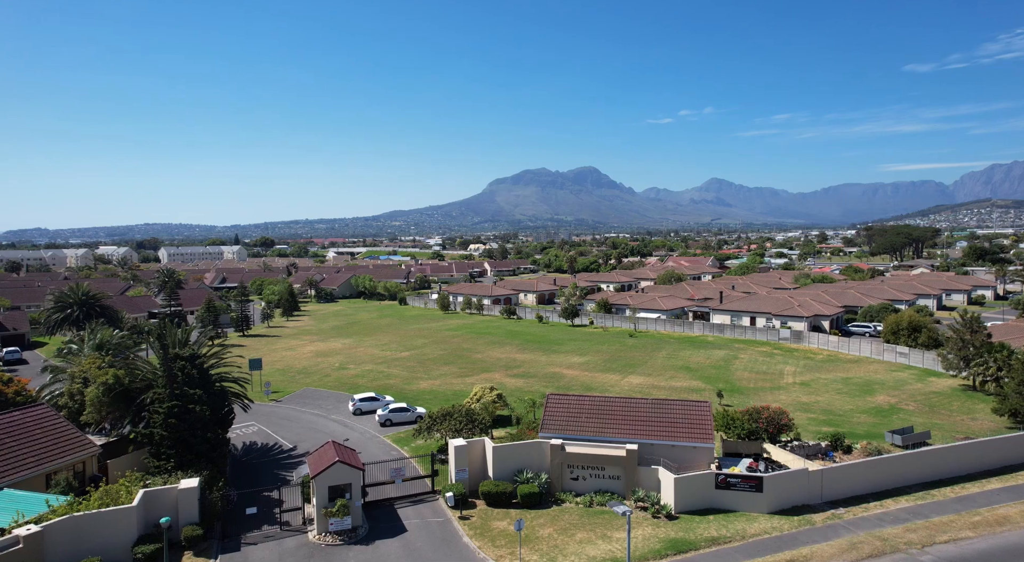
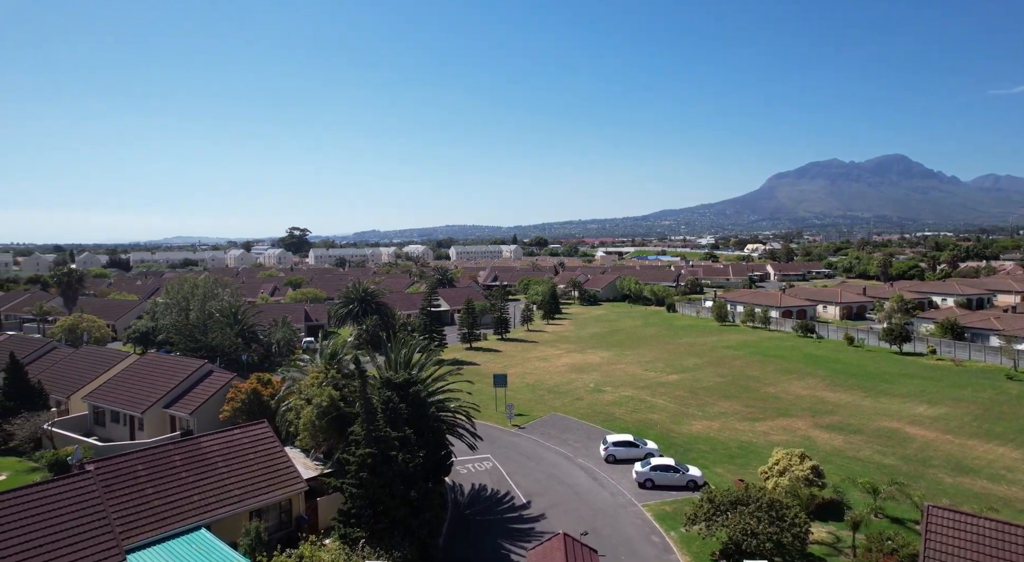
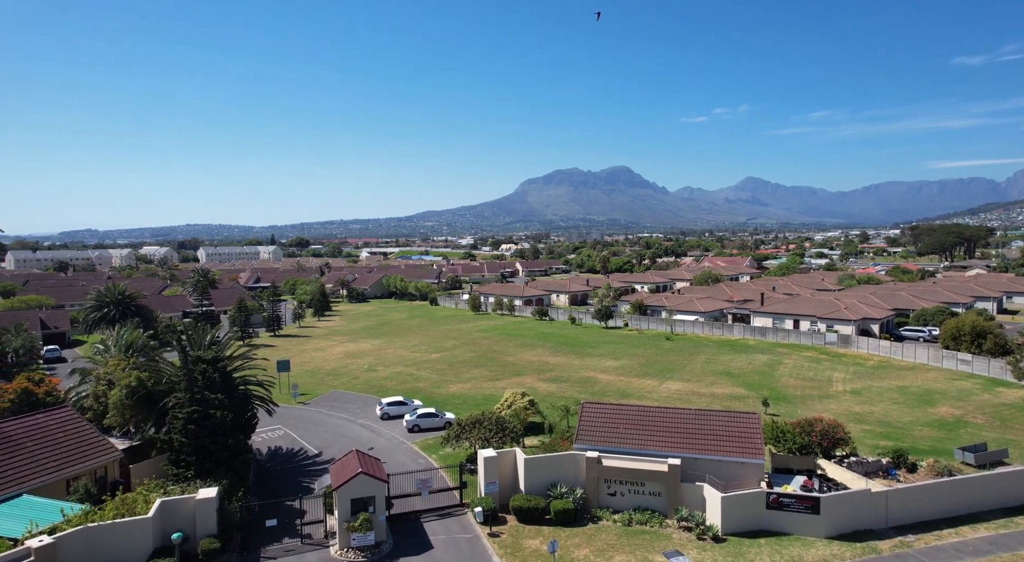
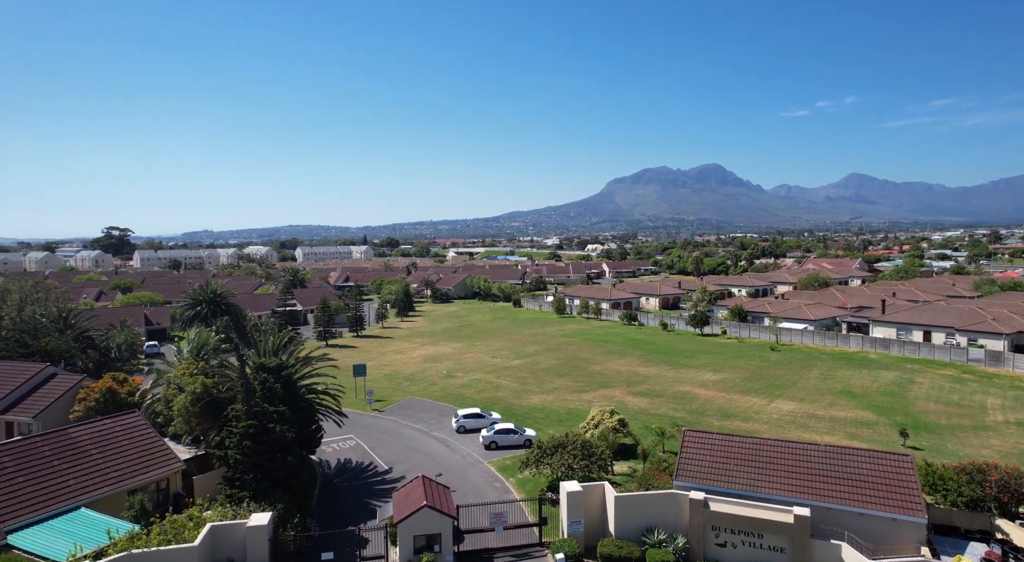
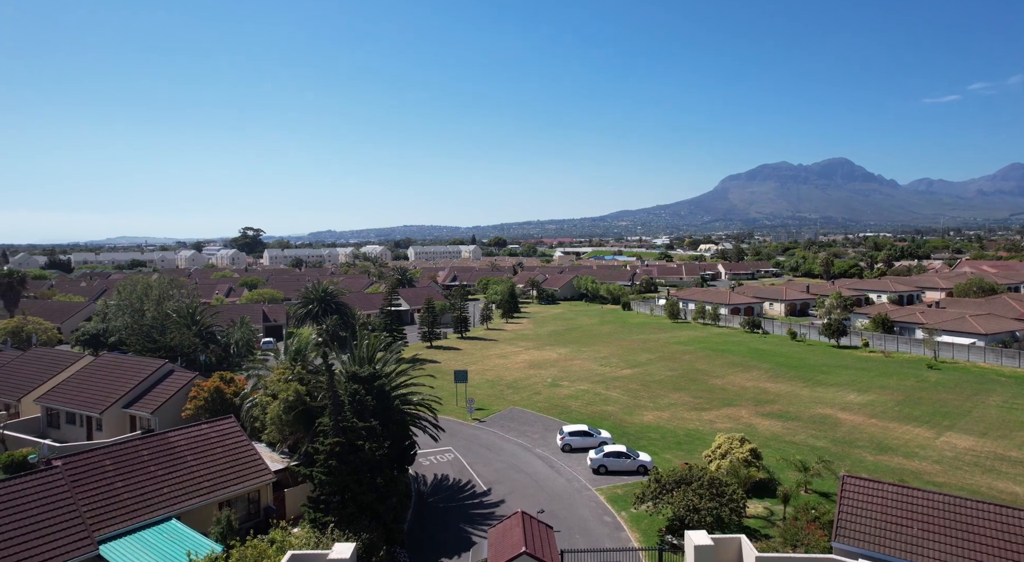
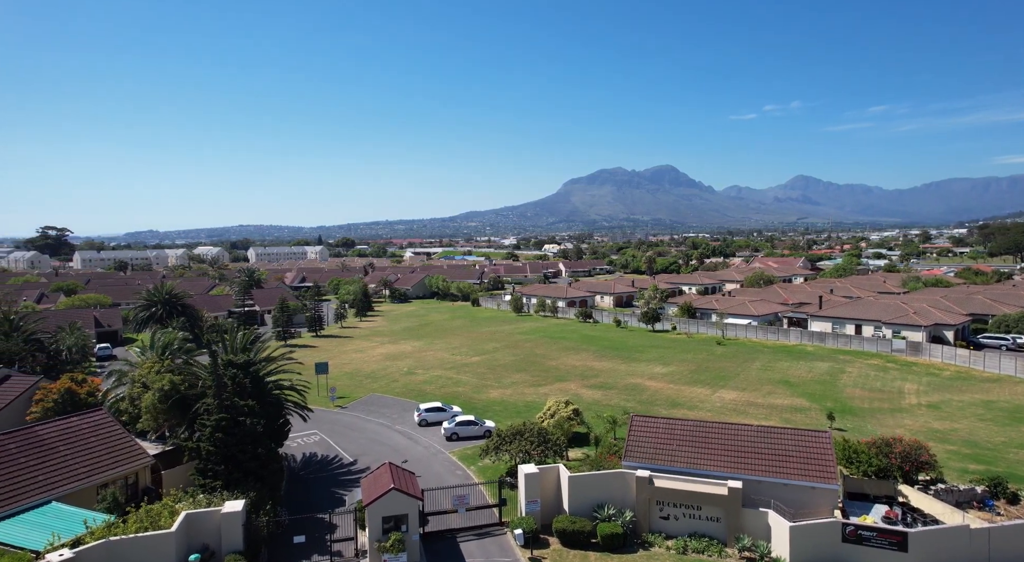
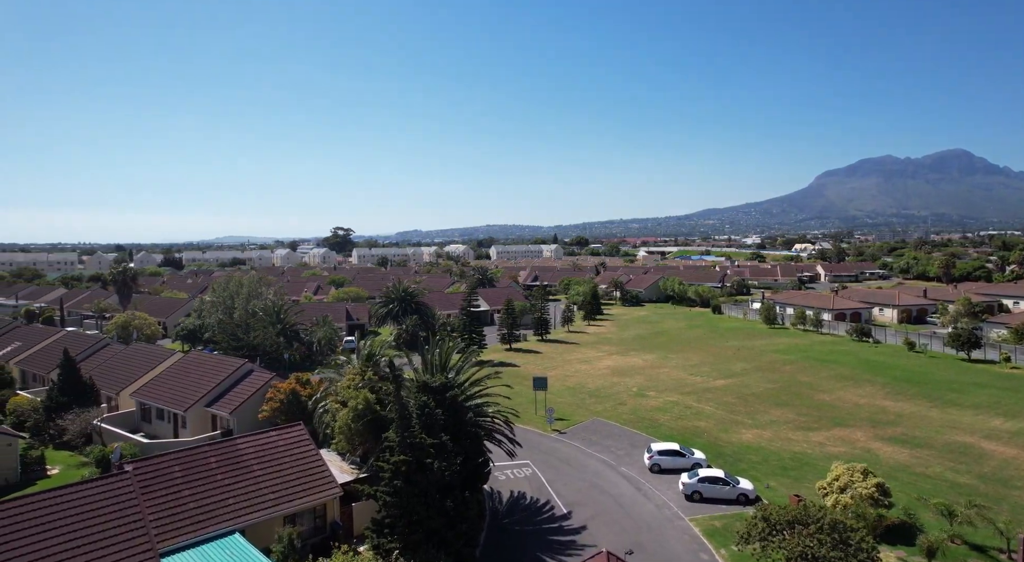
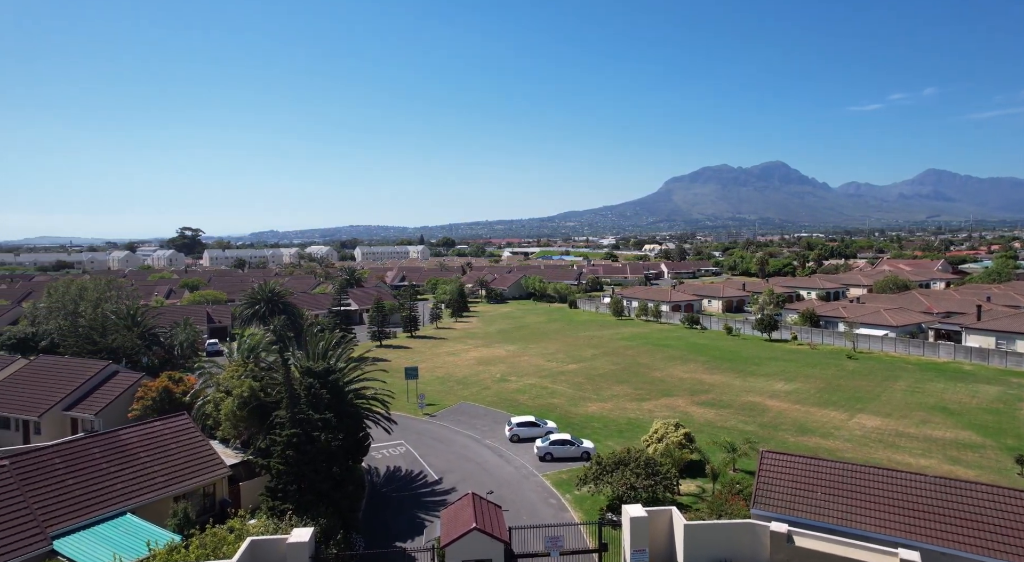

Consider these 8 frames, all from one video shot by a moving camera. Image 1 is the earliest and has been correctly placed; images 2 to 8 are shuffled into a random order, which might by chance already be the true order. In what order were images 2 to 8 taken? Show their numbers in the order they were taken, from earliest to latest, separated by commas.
3, 6, 4, 8, 5, 2, 7
